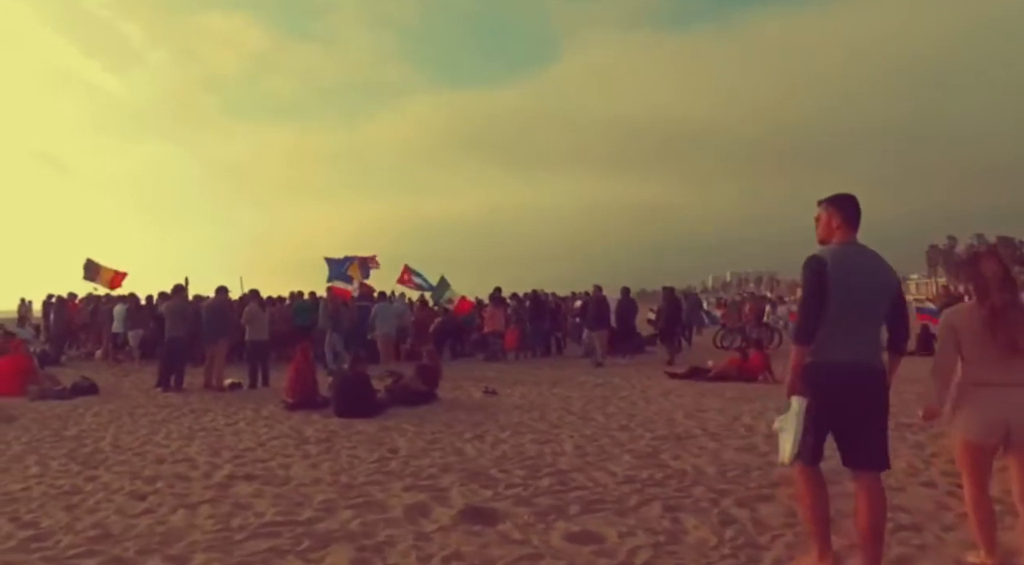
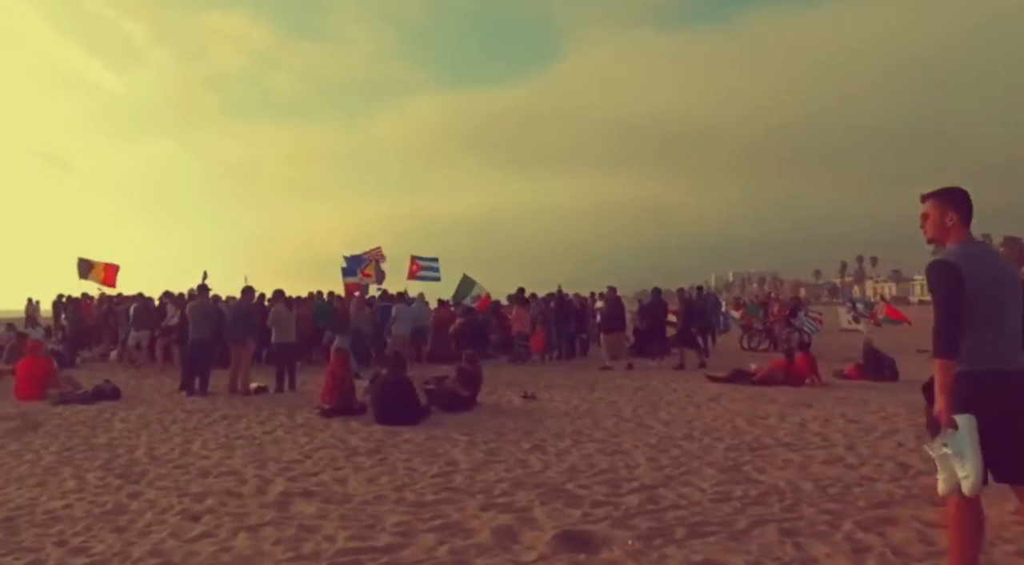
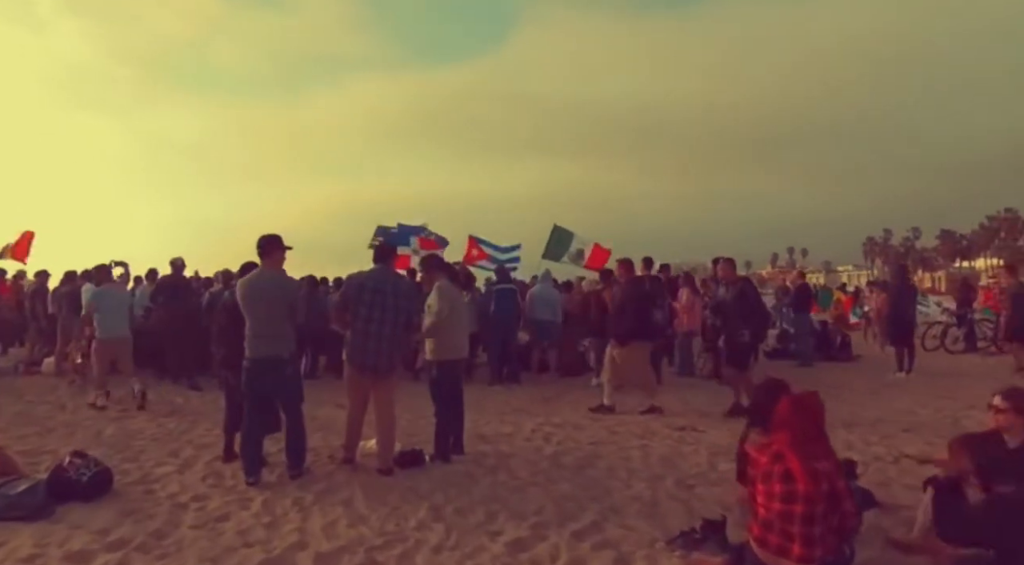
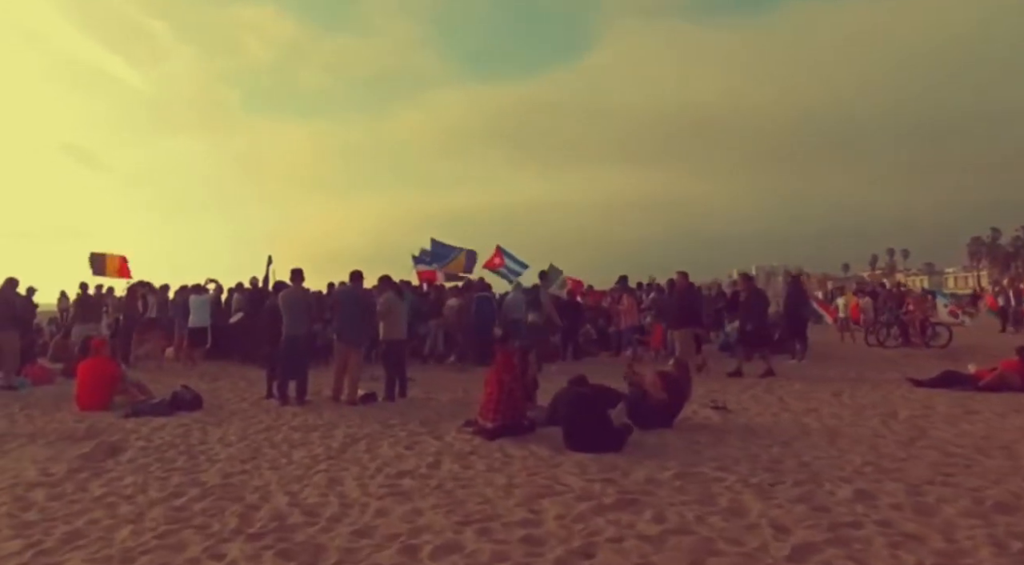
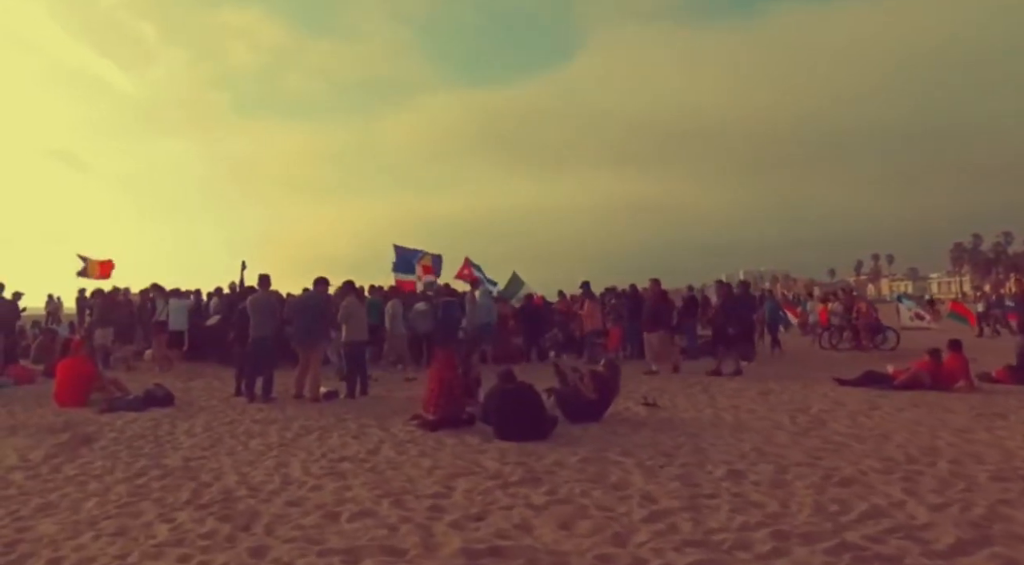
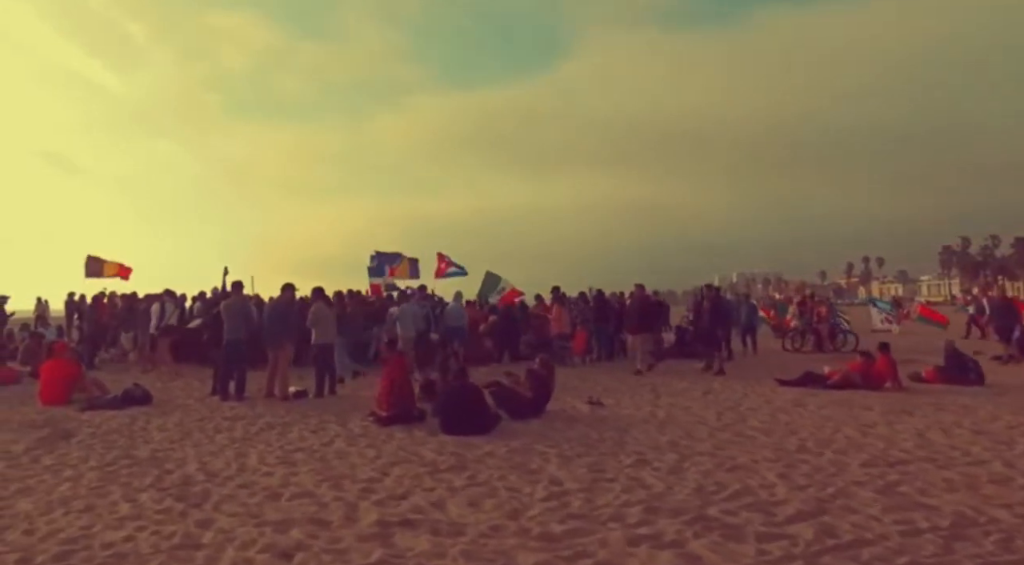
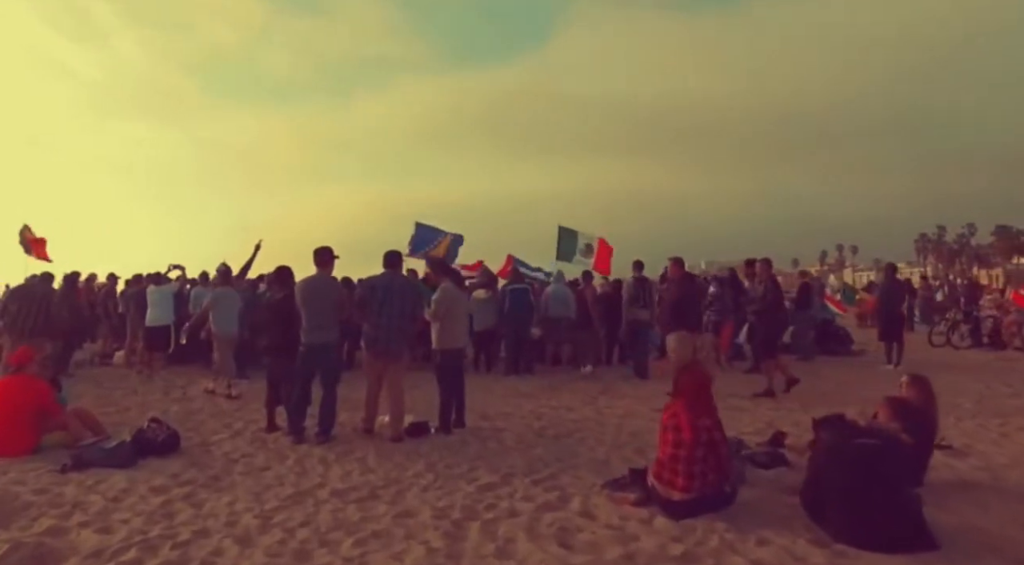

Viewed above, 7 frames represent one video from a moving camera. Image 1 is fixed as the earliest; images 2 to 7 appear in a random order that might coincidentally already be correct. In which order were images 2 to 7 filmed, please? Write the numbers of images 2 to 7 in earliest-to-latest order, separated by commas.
2, 6, 5, 4, 7, 3
